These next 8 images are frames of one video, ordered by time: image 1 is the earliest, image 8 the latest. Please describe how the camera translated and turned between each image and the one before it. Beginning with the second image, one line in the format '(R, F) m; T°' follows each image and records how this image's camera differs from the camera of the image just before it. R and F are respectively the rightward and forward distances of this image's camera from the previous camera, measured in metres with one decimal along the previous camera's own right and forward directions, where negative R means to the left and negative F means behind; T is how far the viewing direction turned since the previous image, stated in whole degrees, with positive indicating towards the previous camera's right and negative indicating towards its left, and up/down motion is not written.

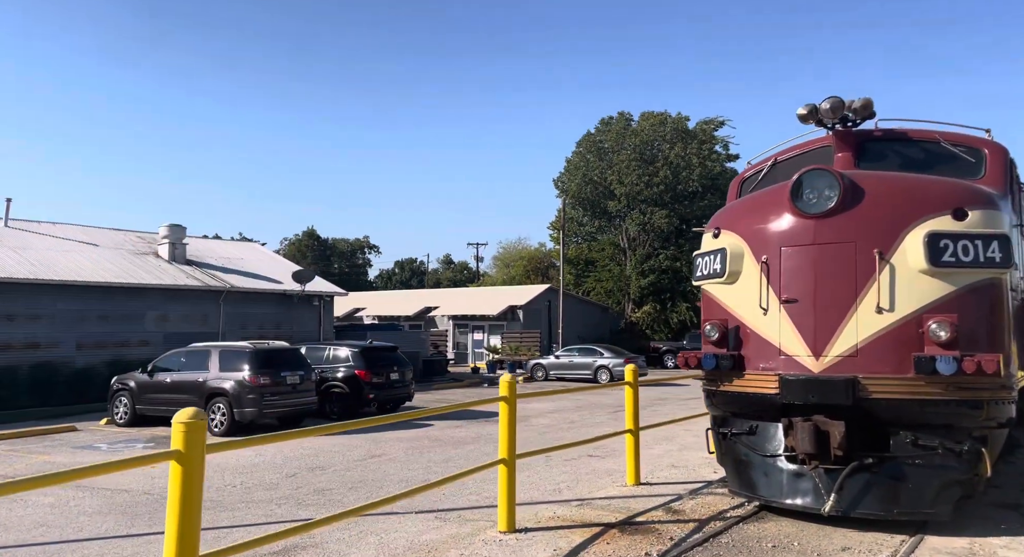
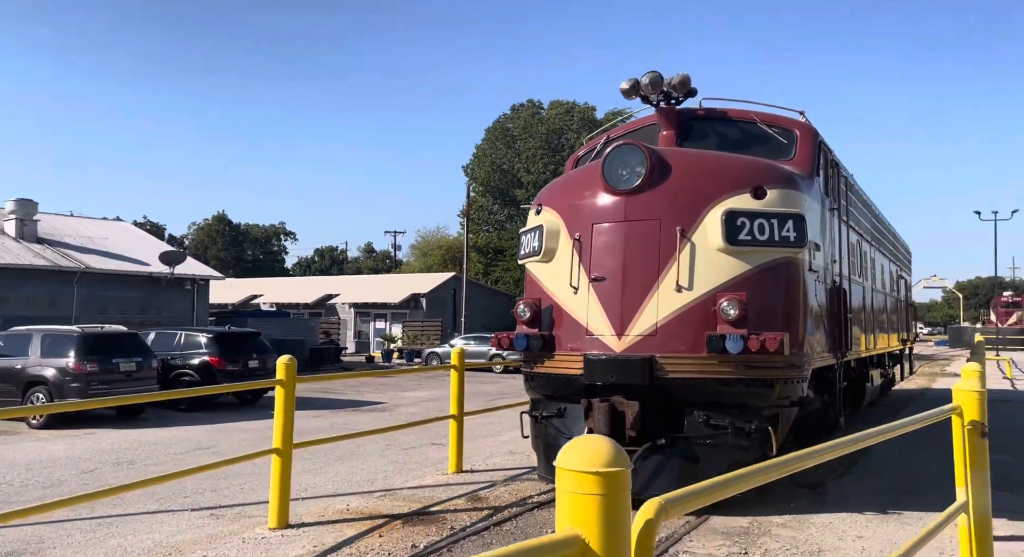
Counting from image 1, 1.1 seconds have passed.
(+1.0, +0.3) m; +6°
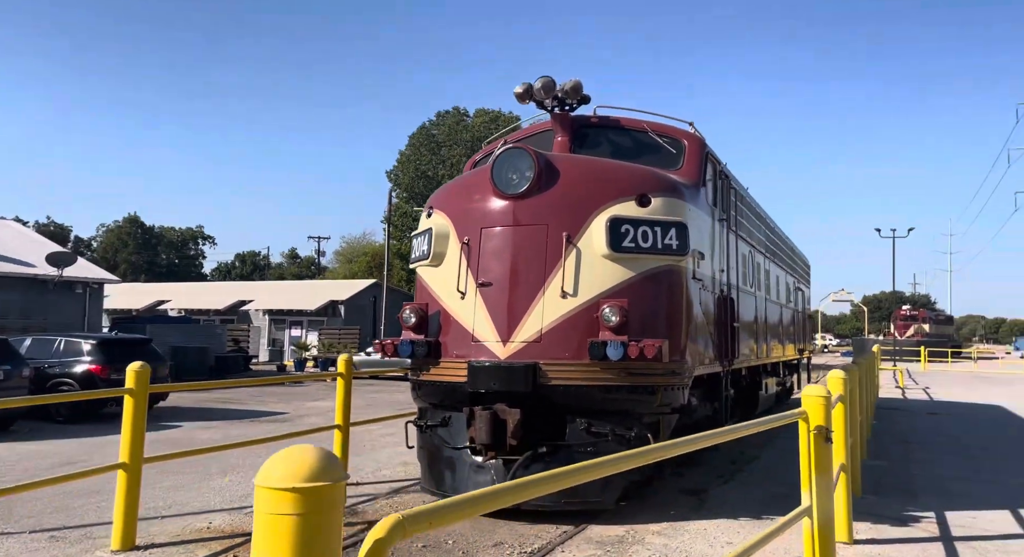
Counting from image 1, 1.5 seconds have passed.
(+0.3, +0.1) m; +5°
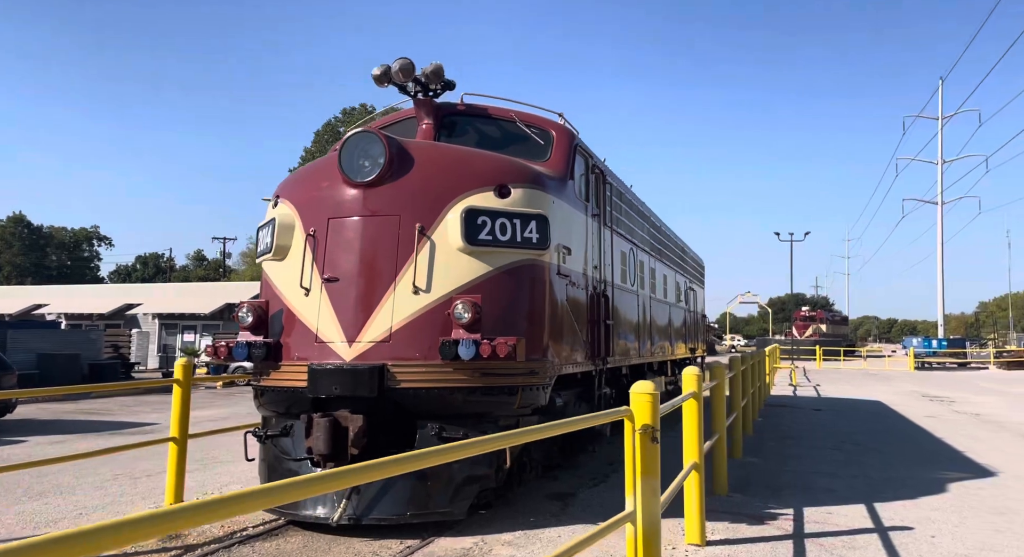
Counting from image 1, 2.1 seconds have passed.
(+0.5, +0.4) m; +6°
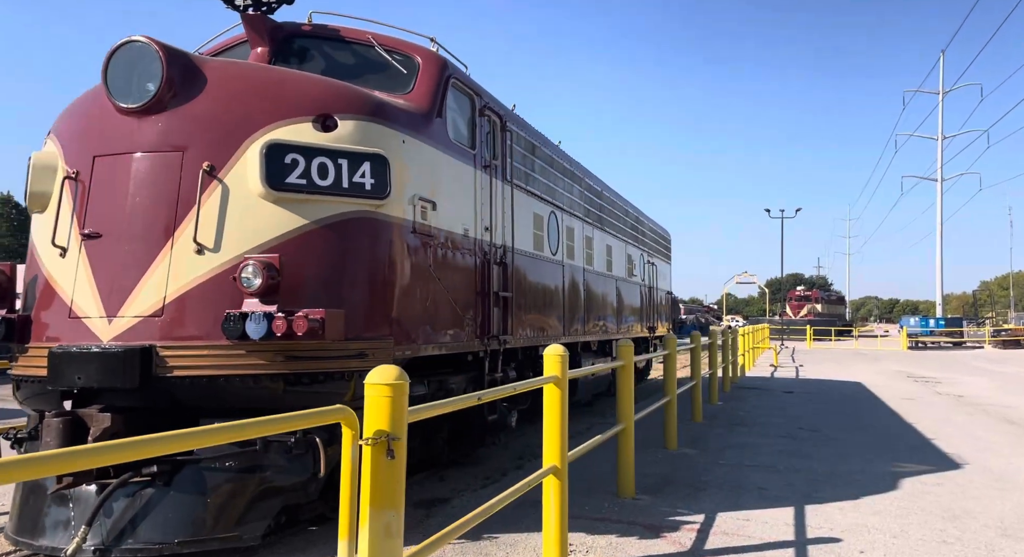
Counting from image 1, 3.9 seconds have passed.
(+1.0, +1.4) m; 0°
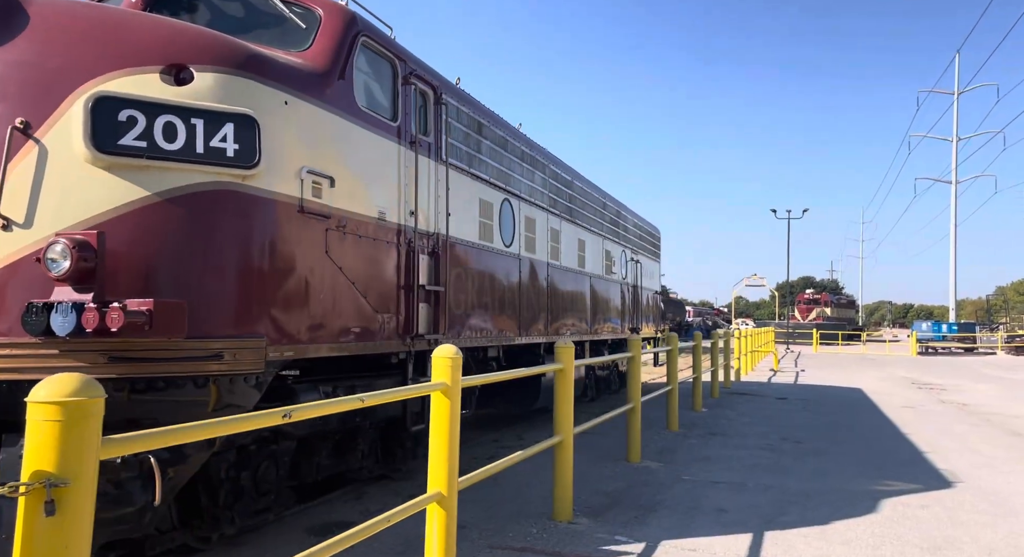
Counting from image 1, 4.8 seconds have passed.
(+0.6, +0.8) m; -1°
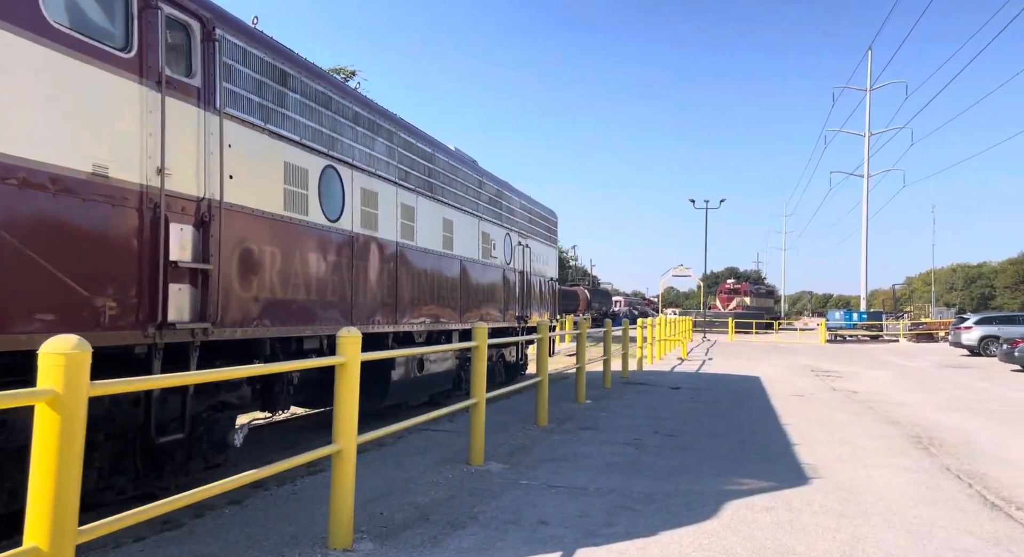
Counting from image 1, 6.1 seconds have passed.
(+1.0, +1.1) m; +5°
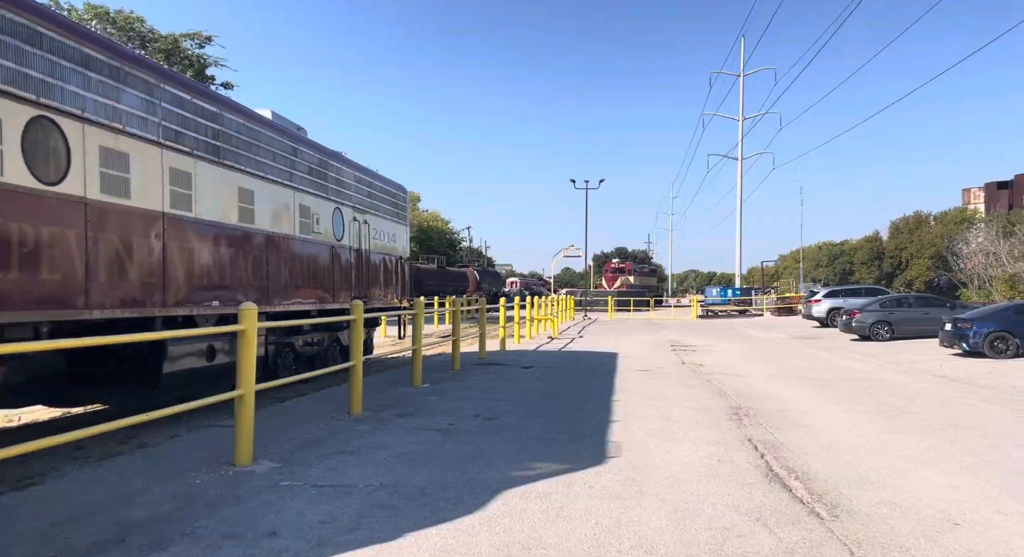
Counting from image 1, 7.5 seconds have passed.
(+1.0, +0.9) m; +8°
